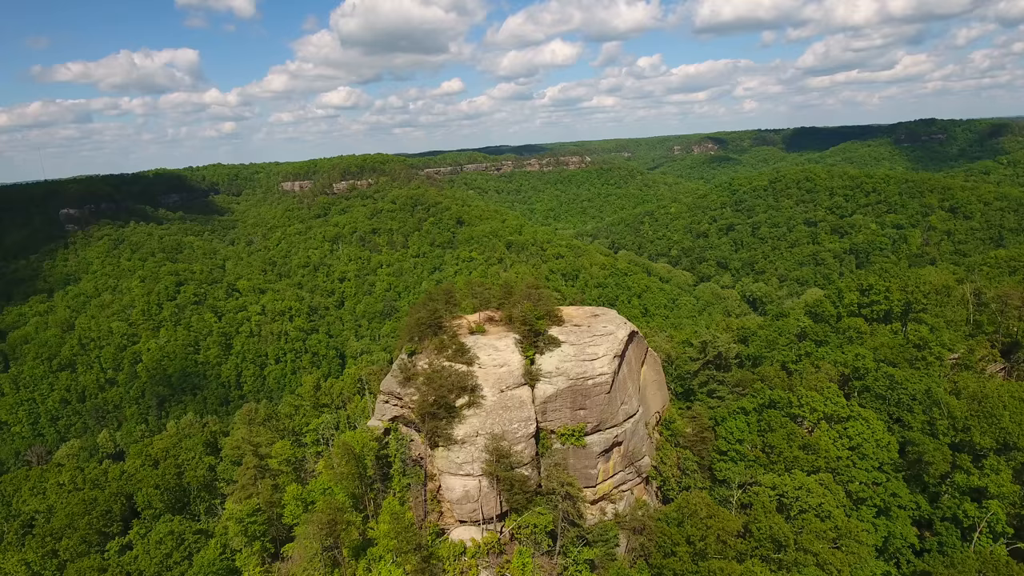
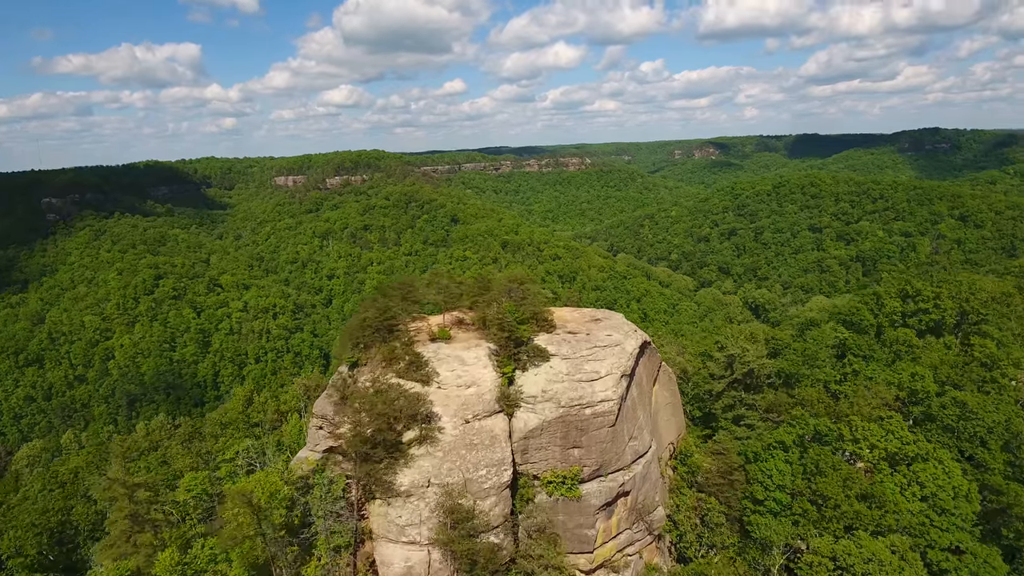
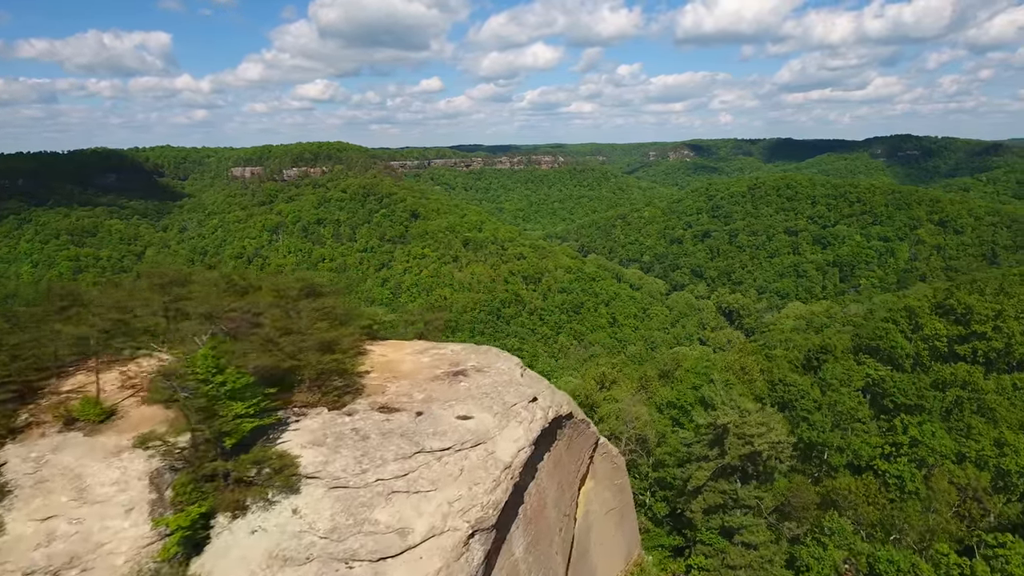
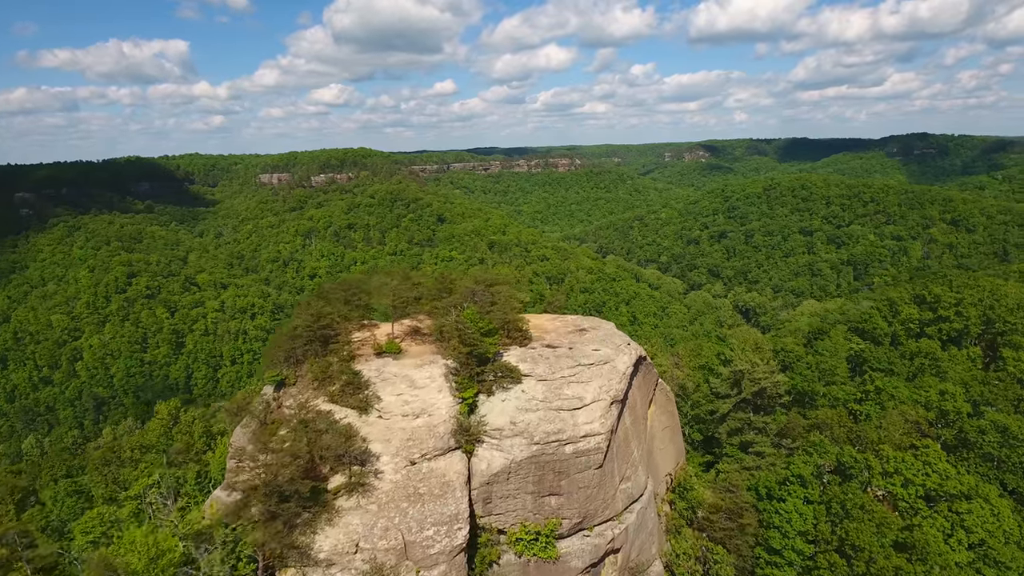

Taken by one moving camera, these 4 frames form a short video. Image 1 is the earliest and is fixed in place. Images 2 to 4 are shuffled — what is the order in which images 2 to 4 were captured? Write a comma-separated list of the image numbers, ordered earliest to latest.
2, 4, 3
